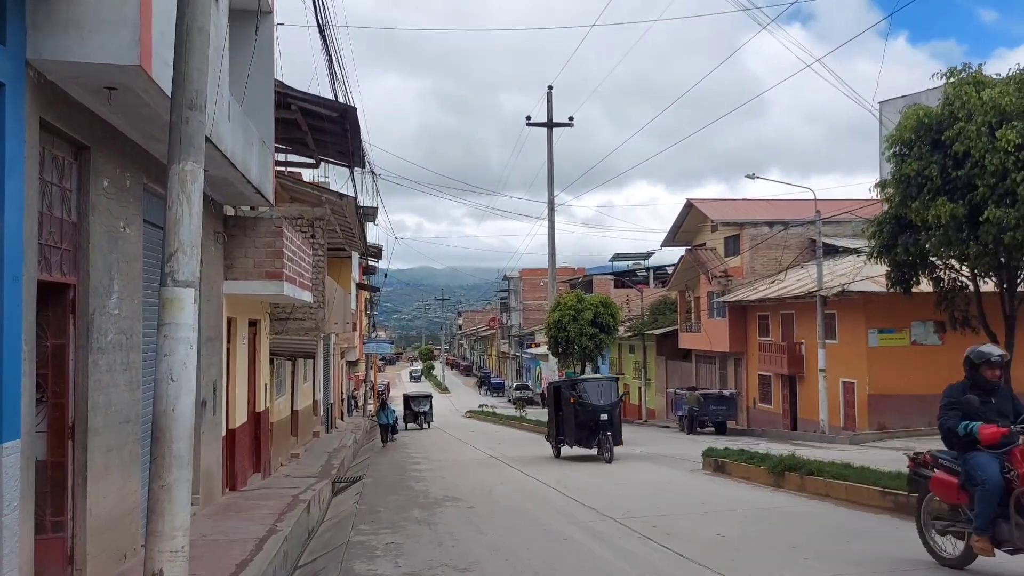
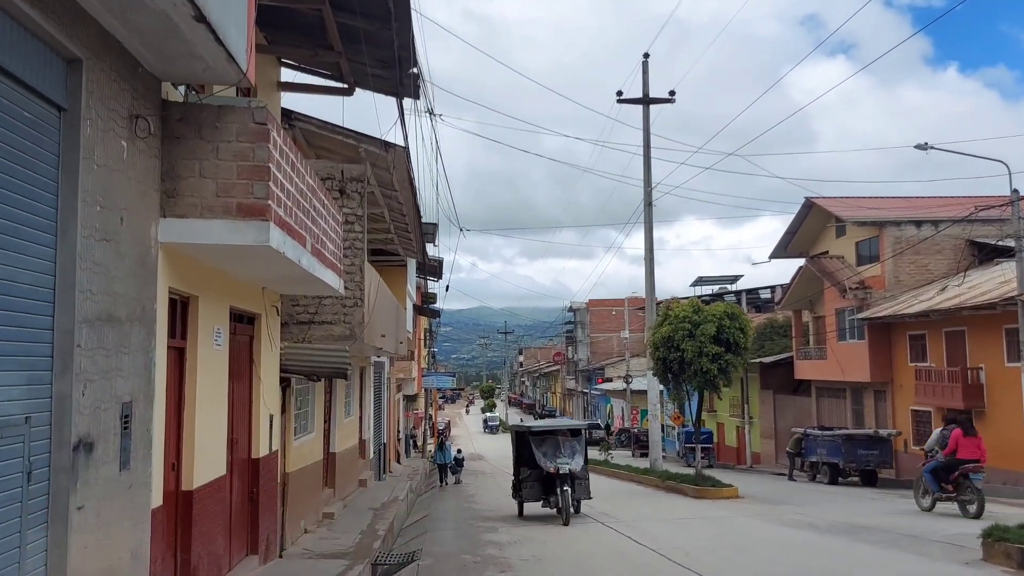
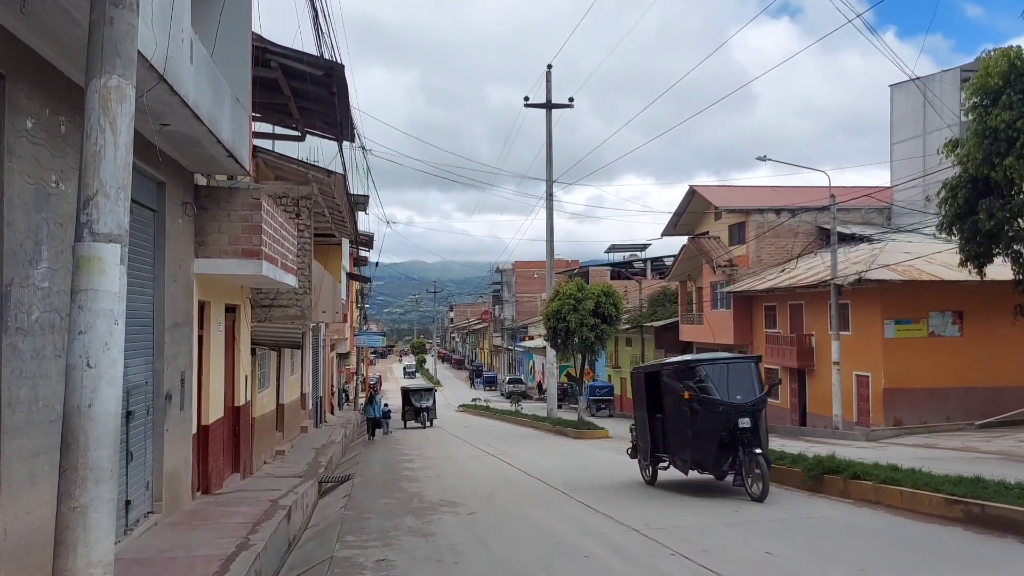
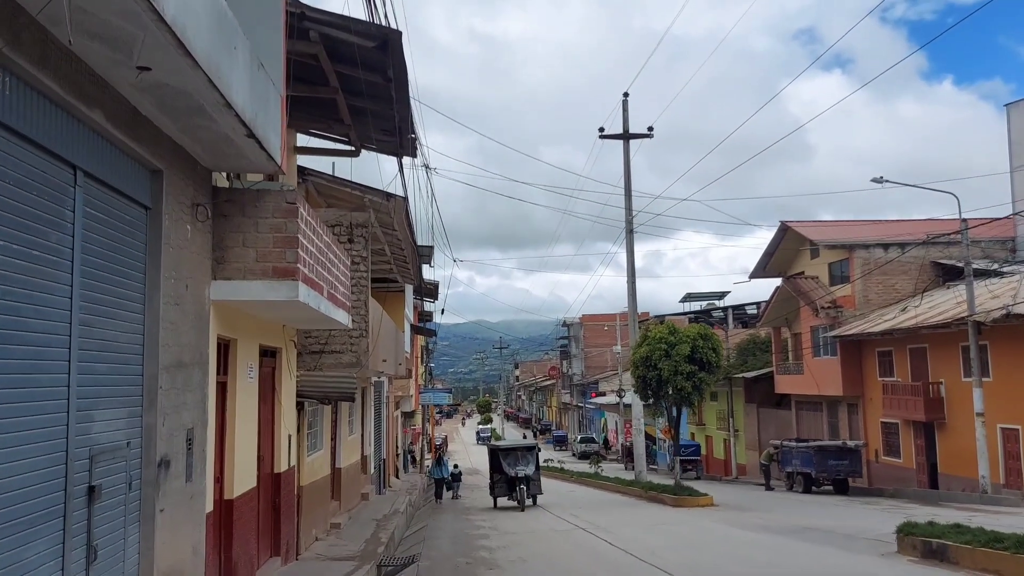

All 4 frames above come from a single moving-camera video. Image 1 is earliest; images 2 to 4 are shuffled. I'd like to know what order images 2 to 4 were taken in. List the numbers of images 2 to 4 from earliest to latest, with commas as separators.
3, 4, 2
